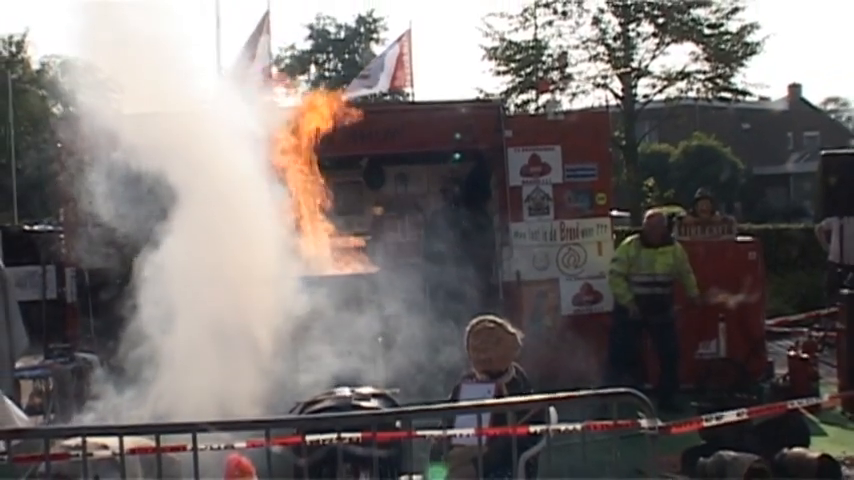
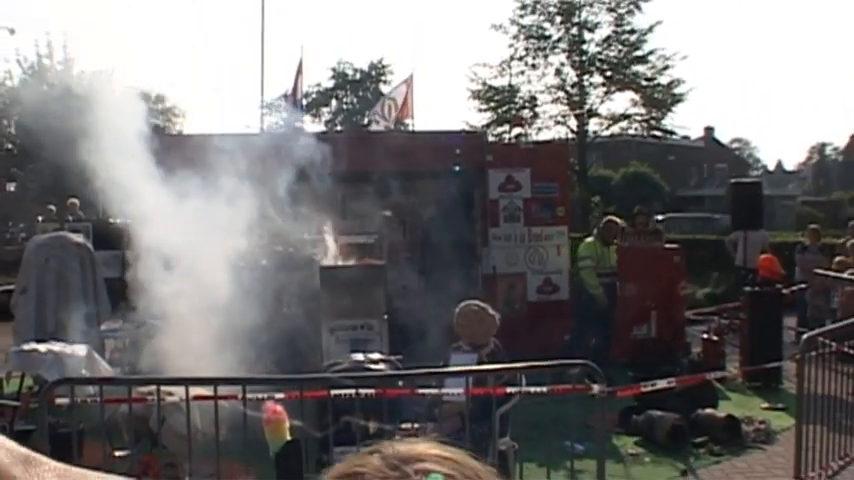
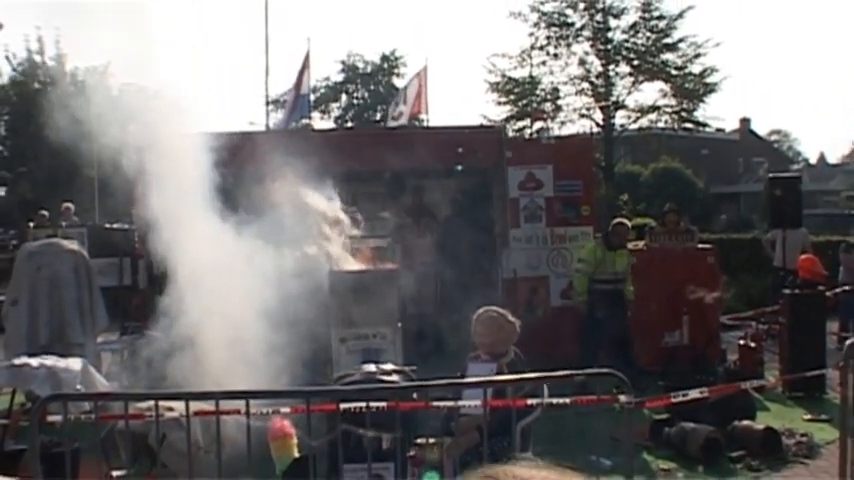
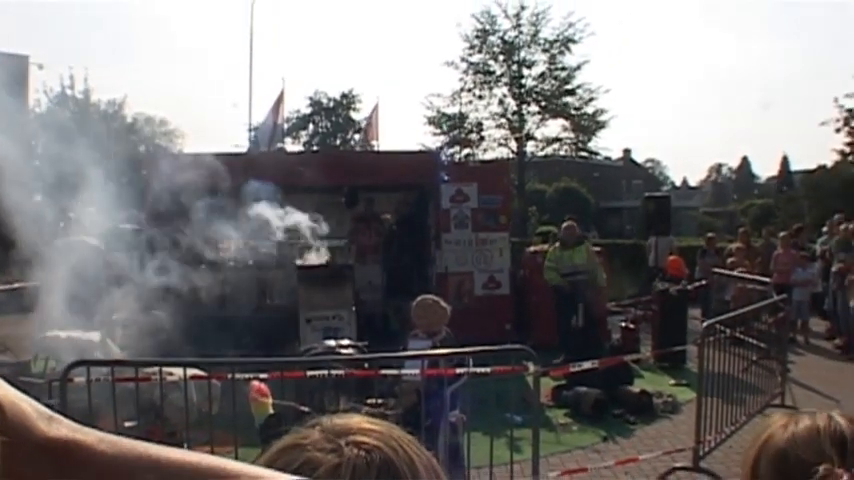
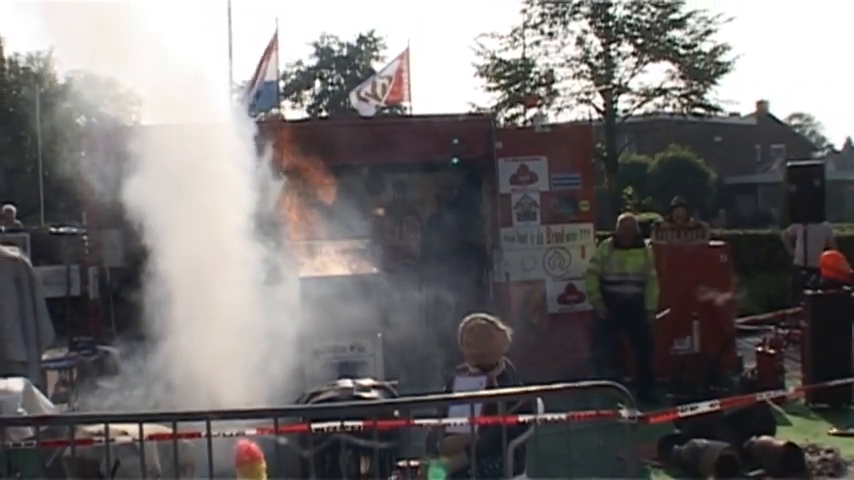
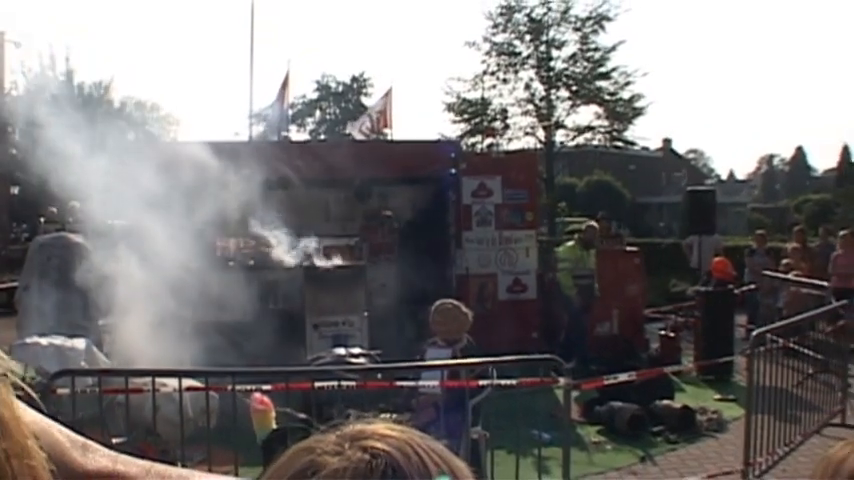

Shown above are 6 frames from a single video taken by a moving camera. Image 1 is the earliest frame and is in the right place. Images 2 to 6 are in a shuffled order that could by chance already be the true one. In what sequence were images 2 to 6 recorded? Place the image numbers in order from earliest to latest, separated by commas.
5, 3, 2, 6, 4
